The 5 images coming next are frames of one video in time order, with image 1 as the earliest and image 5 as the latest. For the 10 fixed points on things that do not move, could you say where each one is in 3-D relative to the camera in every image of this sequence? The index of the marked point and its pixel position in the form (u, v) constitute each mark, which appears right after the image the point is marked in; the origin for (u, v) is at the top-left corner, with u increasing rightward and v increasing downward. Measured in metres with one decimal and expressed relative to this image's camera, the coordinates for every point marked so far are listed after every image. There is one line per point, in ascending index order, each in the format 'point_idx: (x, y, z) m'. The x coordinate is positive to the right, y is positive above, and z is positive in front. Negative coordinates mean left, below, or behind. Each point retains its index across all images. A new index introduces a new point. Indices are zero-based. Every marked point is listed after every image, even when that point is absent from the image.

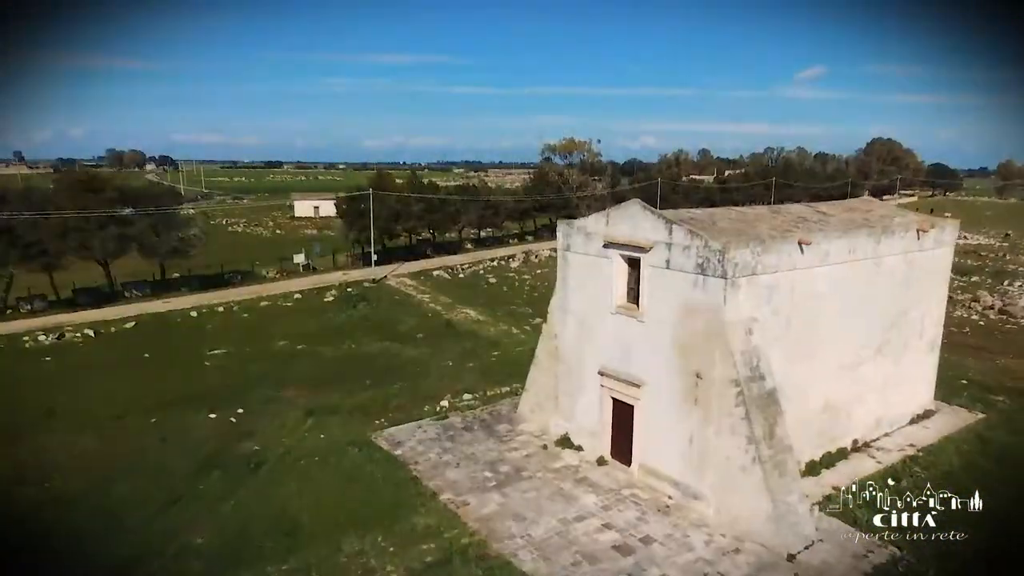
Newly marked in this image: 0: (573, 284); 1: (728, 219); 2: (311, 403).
0: (+1.3, +0.1, +13.6) m
1: (+4.0, +1.2, +12.0) m
2: (-5.2, -3.0, +16.8) m
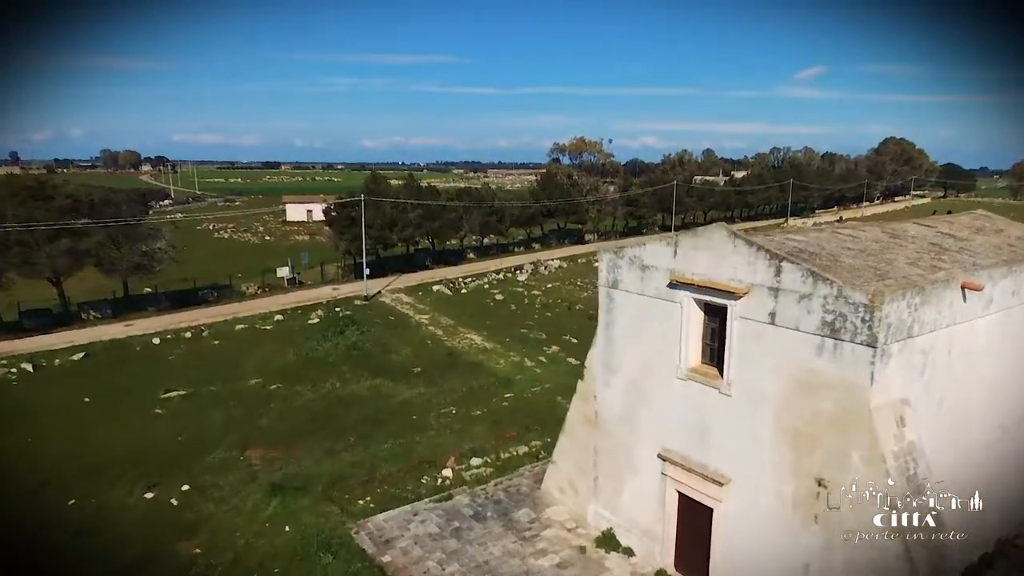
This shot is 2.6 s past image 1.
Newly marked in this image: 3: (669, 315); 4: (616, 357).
0: (+1.7, -0.7, +10.1) m
1: (+4.5, +0.5, +8.5) m
2: (-4.8, -3.8, +13.3) m
3: (+2.2, -0.4, +9.3) m
4: (+1.7, -1.1, +10.2) m
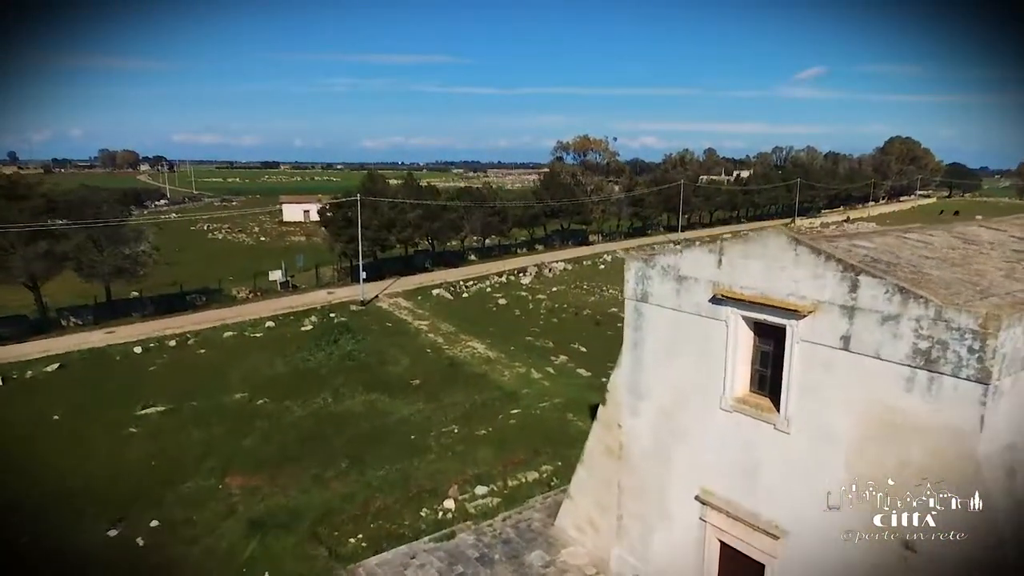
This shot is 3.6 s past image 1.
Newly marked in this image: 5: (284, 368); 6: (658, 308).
0: (+1.9, -0.9, +8.7) m
1: (+4.6, +0.3, +7.2) m
2: (-4.6, -4.0, +11.9) m
3: (+2.4, -0.6, +7.9) m
4: (+1.8, -1.3, +8.8) m
5: (-6.8, -2.4, +19.2) m
6: (+1.9, -0.3, +8.5) m
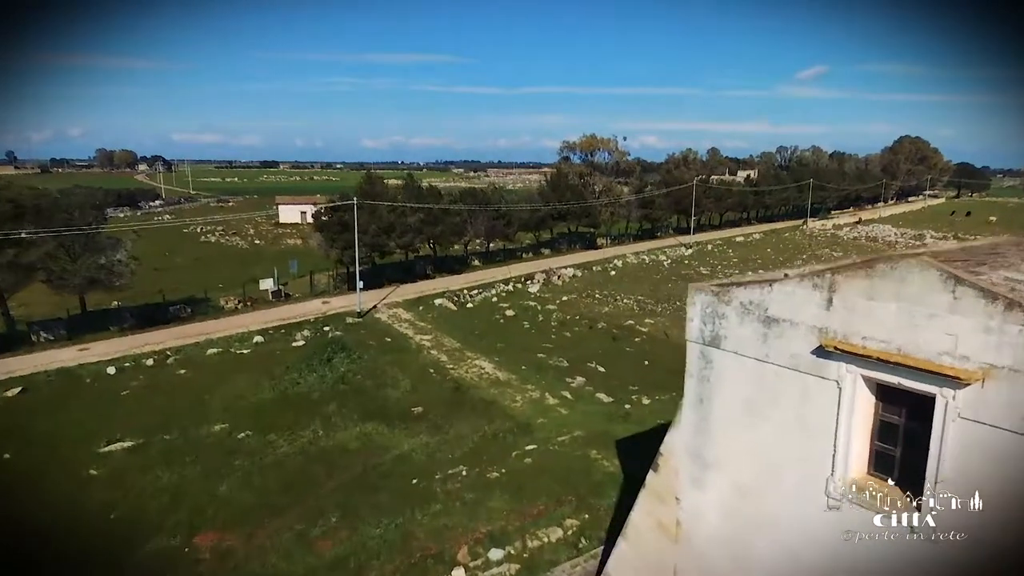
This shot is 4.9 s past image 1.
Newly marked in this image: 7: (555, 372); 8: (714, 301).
0: (+2.2, -1.3, +6.7) m
1: (+5.0, -0.1, +5.2) m
2: (-4.3, -4.4, +10.0) m
3: (+2.8, -1.0, +5.9) m
4: (+2.2, -1.7, +6.9) m
5: (-6.4, -2.8, +17.3) m
6: (+2.2, -0.7, +6.5) m
7: (+1.3, -2.5, +19.3) m
8: (+2.1, -0.1, +6.7) m
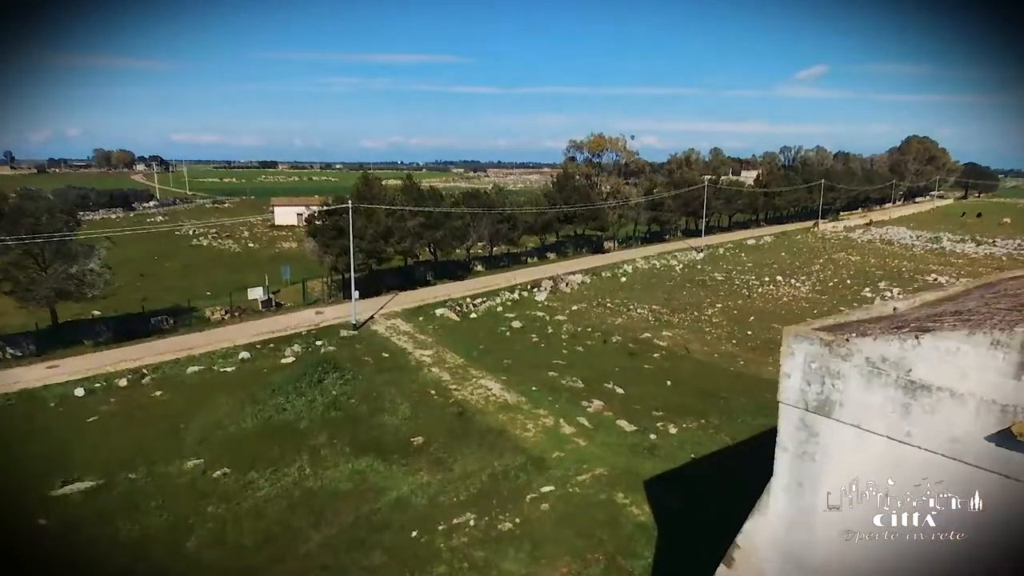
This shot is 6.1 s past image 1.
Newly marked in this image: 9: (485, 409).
0: (+2.5, -1.7, +4.9) m
1: (+5.2, -0.5, +3.4) m
2: (-4.0, -4.7, +8.1) m
3: (+3.0, -1.4, +4.1) m
4: (+2.4, -2.1, +5.1) m
5: (-6.2, -3.2, +15.5) m
6: (+2.5, -1.0, +4.7) m
7: (+1.5, -2.9, +17.5) m
8: (+2.3, -0.5, +4.9) m
9: (-0.7, -3.0, +16.5) m
